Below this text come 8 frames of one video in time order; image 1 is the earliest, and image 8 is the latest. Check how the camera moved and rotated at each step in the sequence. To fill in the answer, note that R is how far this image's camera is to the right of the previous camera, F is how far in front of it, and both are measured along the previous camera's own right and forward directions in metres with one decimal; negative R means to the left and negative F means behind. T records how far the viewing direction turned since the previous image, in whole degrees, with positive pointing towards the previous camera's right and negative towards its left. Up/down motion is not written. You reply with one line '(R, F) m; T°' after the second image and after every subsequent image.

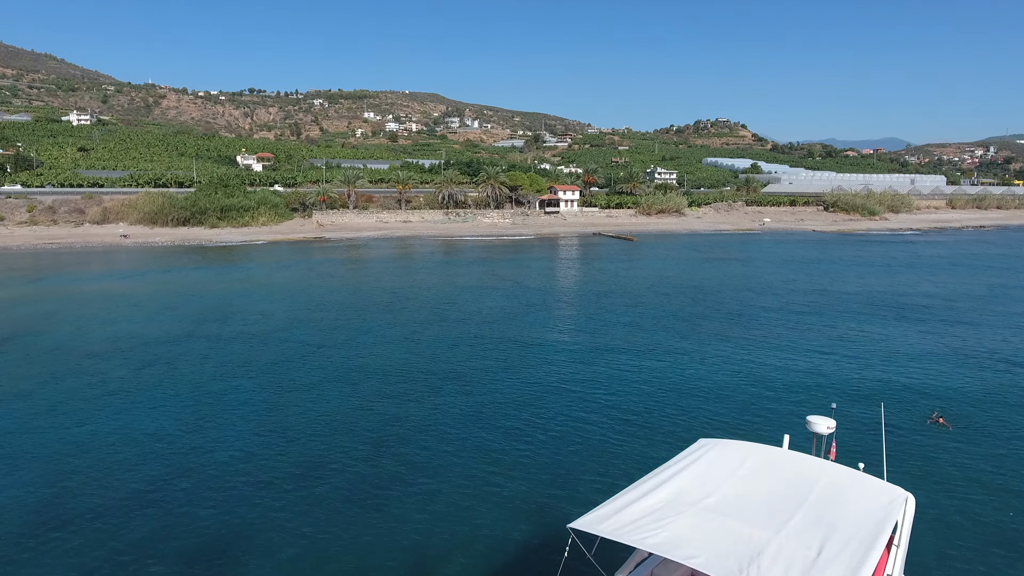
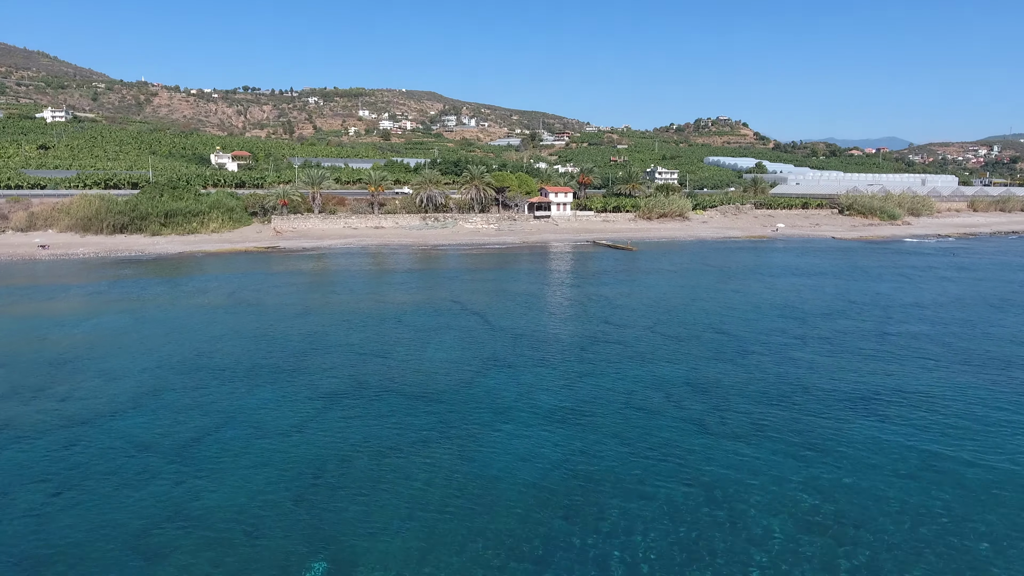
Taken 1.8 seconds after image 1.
(+1.2, +9.6) m; 0°
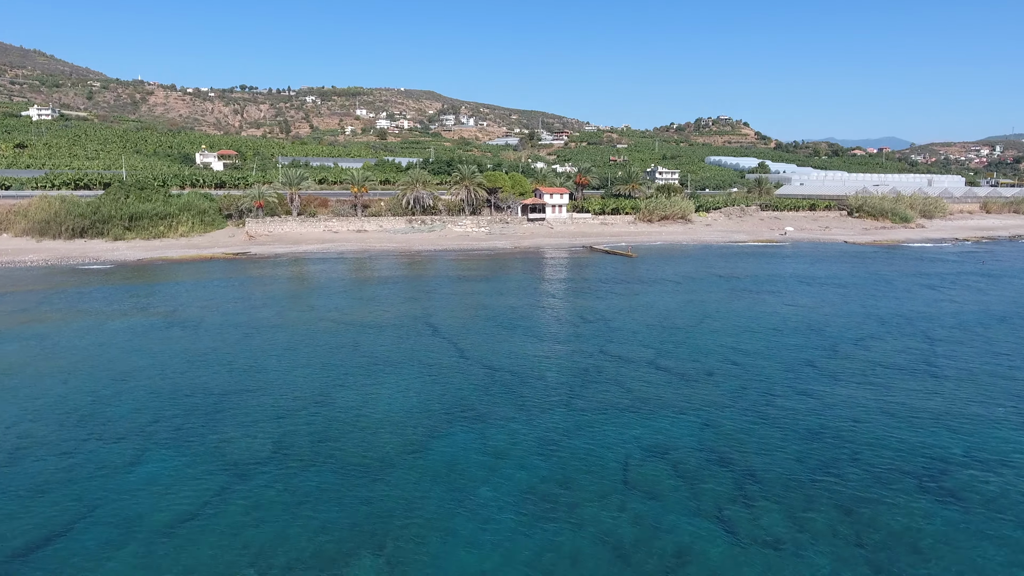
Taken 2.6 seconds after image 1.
(+0.7, +5.1) m; 0°
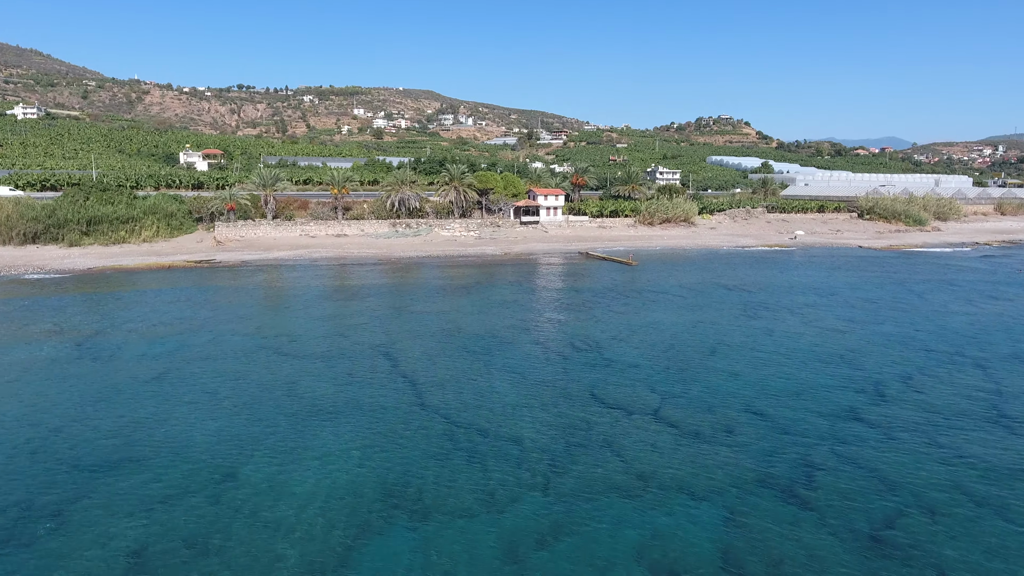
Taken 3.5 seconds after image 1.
(+0.7, +5.2) m; 0°
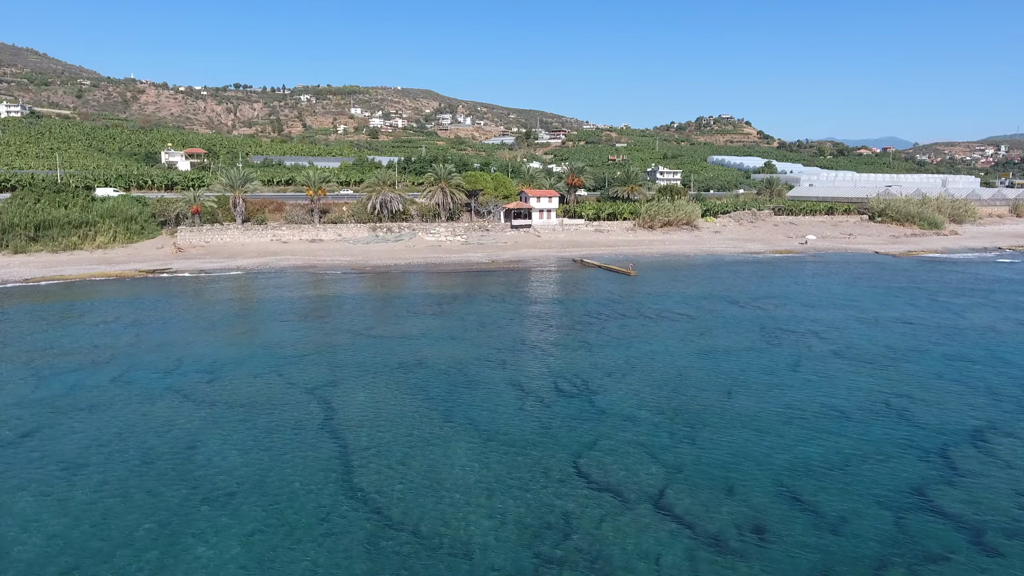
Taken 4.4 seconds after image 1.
(+0.7, +5.3) m; 0°
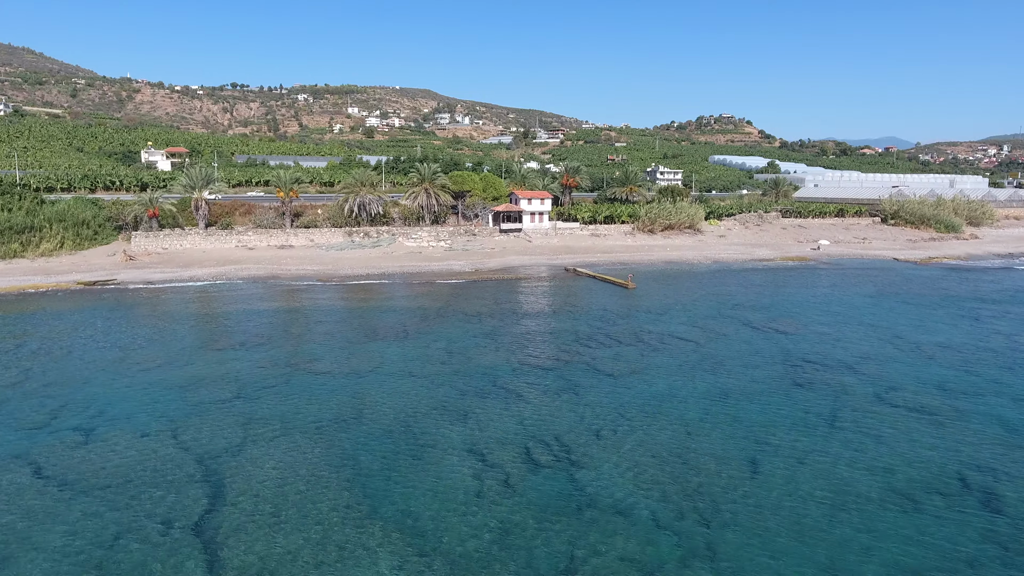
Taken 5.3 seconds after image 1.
(+0.8, +5.4) m; 0°
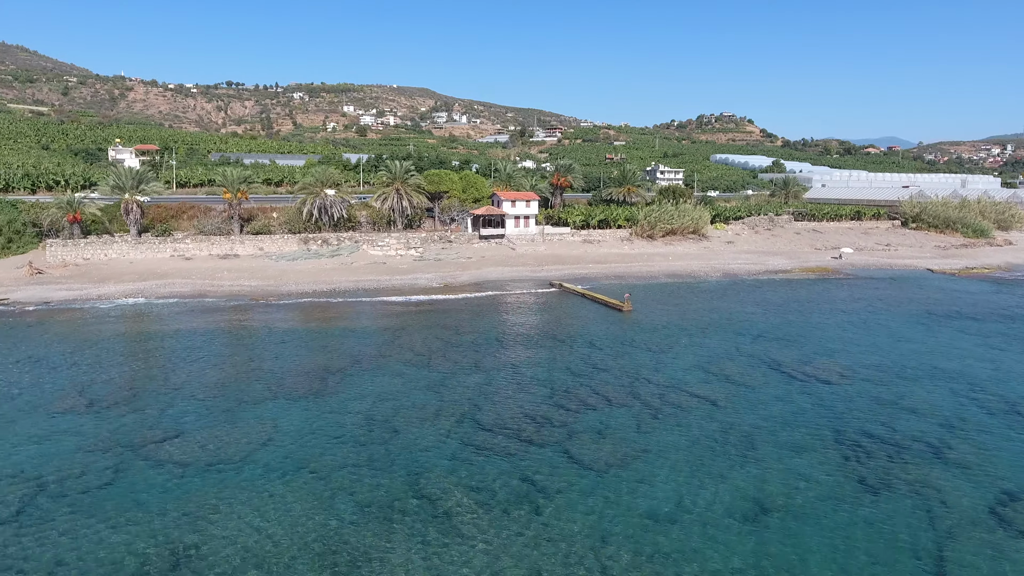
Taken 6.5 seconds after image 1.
(+1.2, +7.9) m; 0°
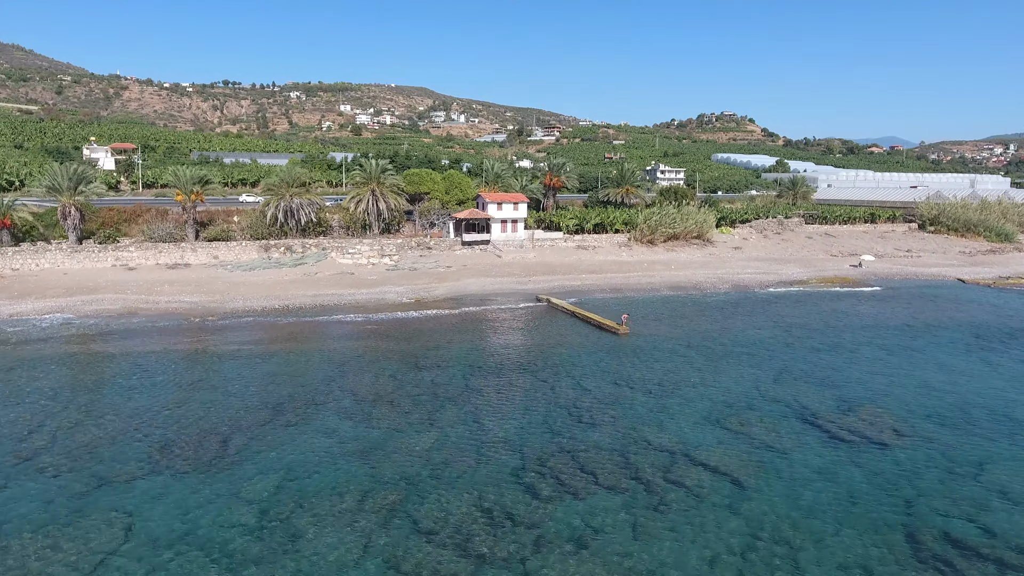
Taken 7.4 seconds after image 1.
(+0.8, +5.5) m; 0°
